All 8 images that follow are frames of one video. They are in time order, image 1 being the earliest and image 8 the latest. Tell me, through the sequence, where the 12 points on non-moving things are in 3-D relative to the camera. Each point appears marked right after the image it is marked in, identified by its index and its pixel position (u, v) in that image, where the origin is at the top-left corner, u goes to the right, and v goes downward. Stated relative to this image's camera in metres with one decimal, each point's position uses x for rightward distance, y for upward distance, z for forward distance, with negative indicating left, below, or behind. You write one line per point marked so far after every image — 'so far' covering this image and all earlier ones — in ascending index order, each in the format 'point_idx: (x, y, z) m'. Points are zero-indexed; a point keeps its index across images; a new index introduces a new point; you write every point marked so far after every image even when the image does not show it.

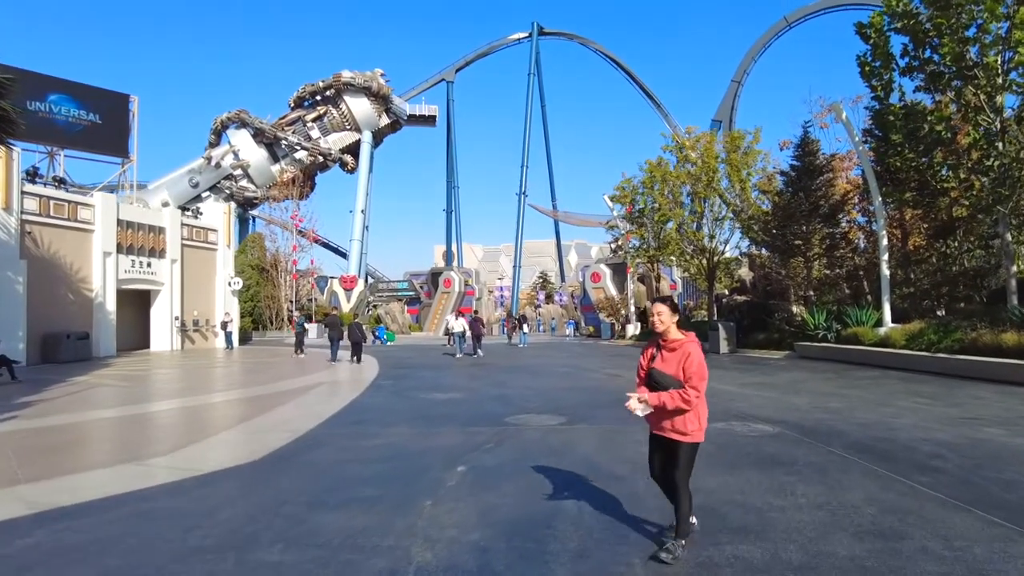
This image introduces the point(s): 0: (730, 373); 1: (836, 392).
0: (+4.9, -1.9, +18.2) m
1: (+5.5, -1.8, +13.8) m
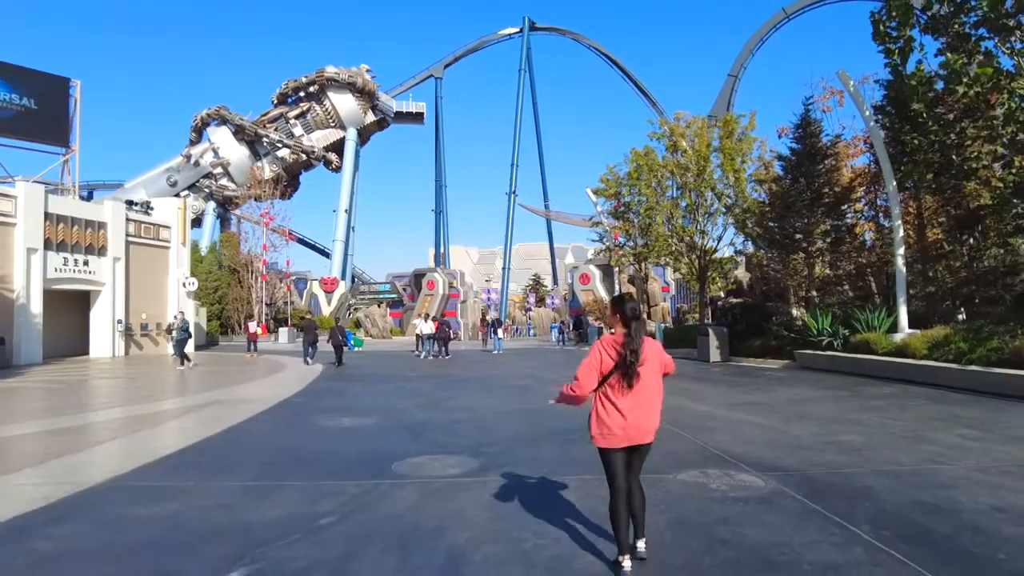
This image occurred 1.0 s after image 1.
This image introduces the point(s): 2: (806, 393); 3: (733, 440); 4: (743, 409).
0: (+3.8, -1.9, +15.0) m
1: (+4.4, -1.7, +10.5) m
2: (+4.9, -1.7, +13.5) m
3: (+2.5, -1.7, +9.2) m
4: (+3.4, -1.8, +12.1) m
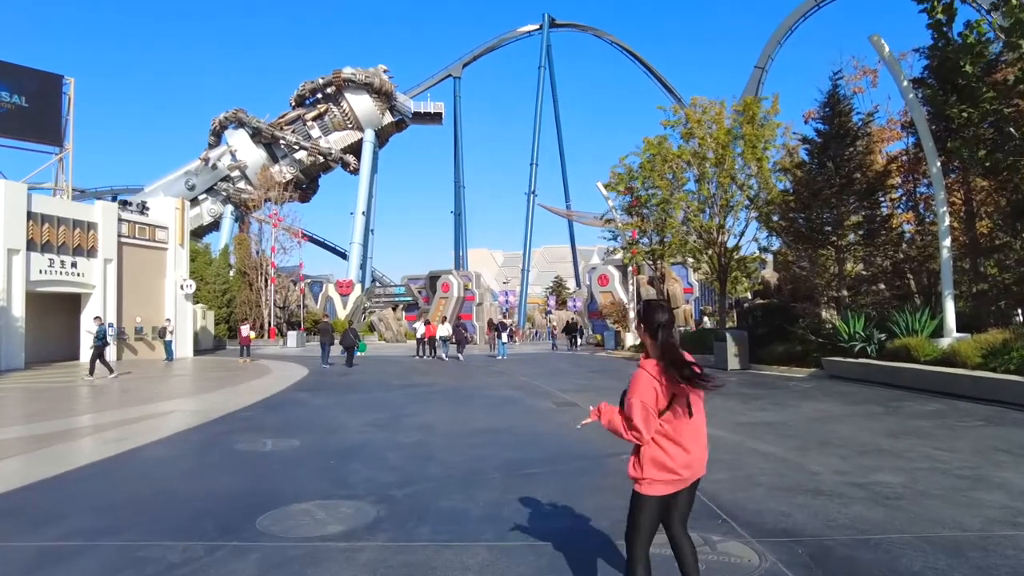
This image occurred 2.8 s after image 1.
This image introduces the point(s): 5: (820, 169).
0: (+3.4, -1.8, +12.7) m
1: (+3.8, -1.6, +8.2) m
2: (+4.4, -1.7, +11.1) m
3: (+1.9, -1.7, +7.0) m
4: (+2.9, -1.7, +9.8) m
5: (+7.2, +2.8, +19.2) m
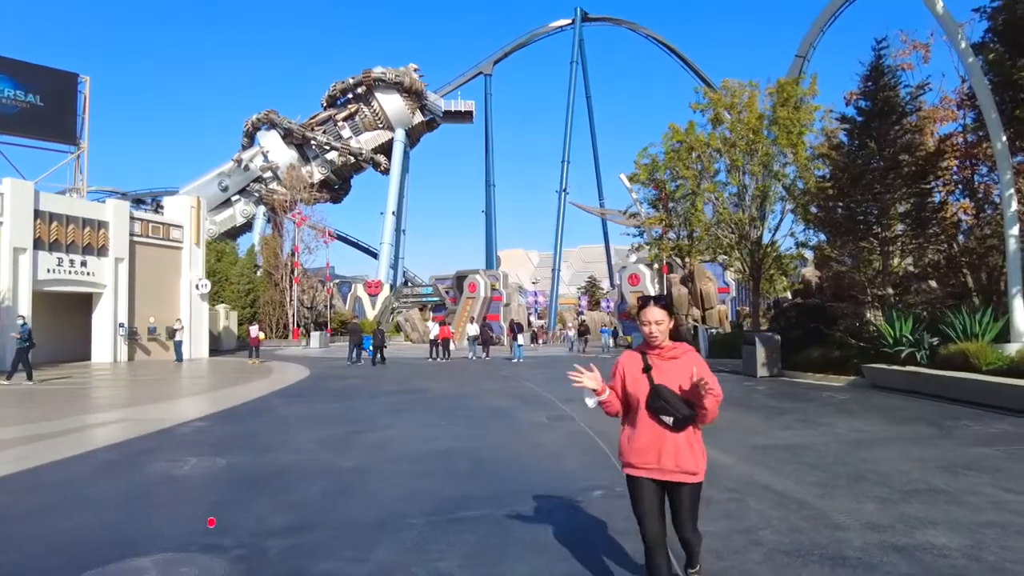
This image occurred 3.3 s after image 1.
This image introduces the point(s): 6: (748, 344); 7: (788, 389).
0: (+3.1, -1.7, +10.8) m
1: (+3.3, -1.5, +6.3) m
2: (+4.1, -1.6, +9.1) m
3: (+1.3, -1.6, +5.1) m
4: (+2.5, -1.7, +7.9) m
5: (+7.3, +2.9, +17.0) m
6: (+5.2, -1.2, +18.0) m
7: (+5.1, -1.8, +14.9) m
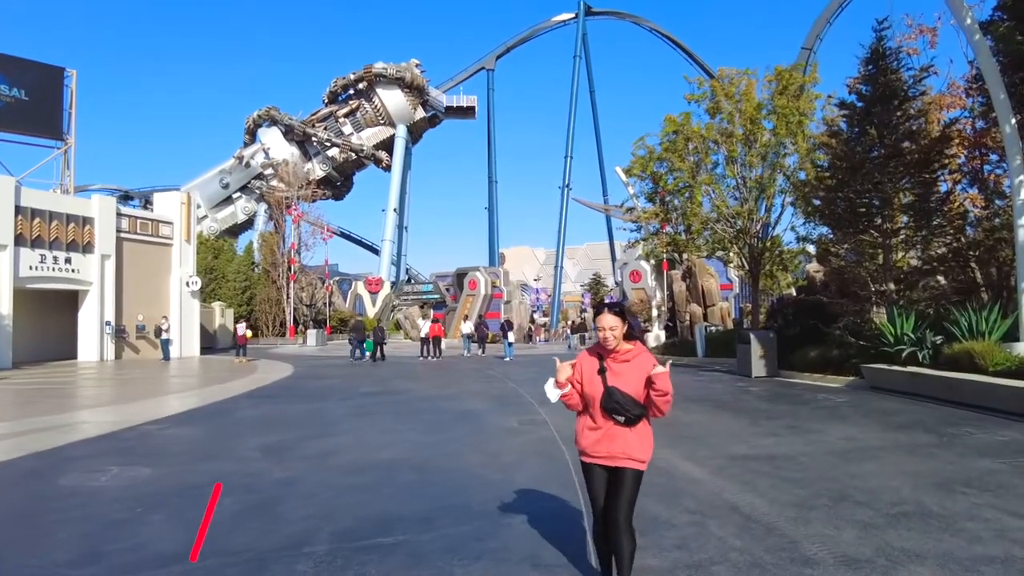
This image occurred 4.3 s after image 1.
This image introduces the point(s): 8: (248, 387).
0: (+2.7, -1.7, +9.9) m
1: (+2.8, -1.5, +5.4) m
2: (+3.6, -1.5, +8.2) m
3: (+0.8, -1.5, +4.3) m
4: (+2.0, -1.6, +7.0) m
5: (+6.9, +3.0, +16.1) m
6: (+4.9, -1.1, +17.2) m
7: (+4.7, -1.8, +14.0) m
8: (-6.5, -2.5, +19.6) m
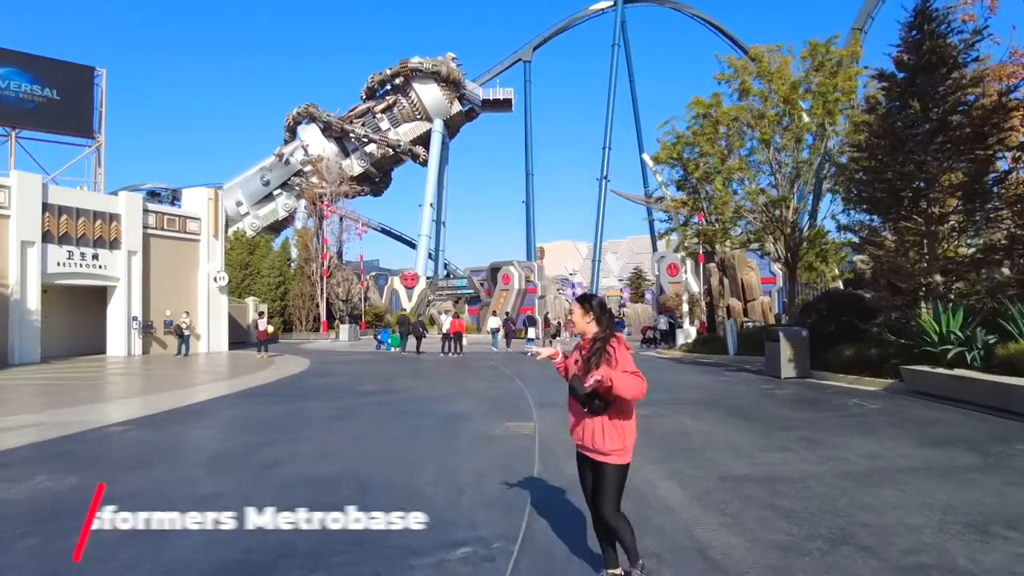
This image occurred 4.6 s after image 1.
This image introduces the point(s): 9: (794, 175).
0: (+2.4, -1.6, +8.7) m
1: (+2.3, -1.4, +4.1) m
2: (+3.2, -1.4, +6.9) m
3: (+0.2, -1.4, +3.1) m
4: (+1.6, -1.5, +5.8) m
5: (+7.0, +3.1, +14.5) m
6: (+5.0, -1.0, +15.7) m
7: (+4.6, -1.6, +12.6) m
8: (-6.1, -2.3, +18.9) m
9: (+6.9, +2.7, +19.7) m
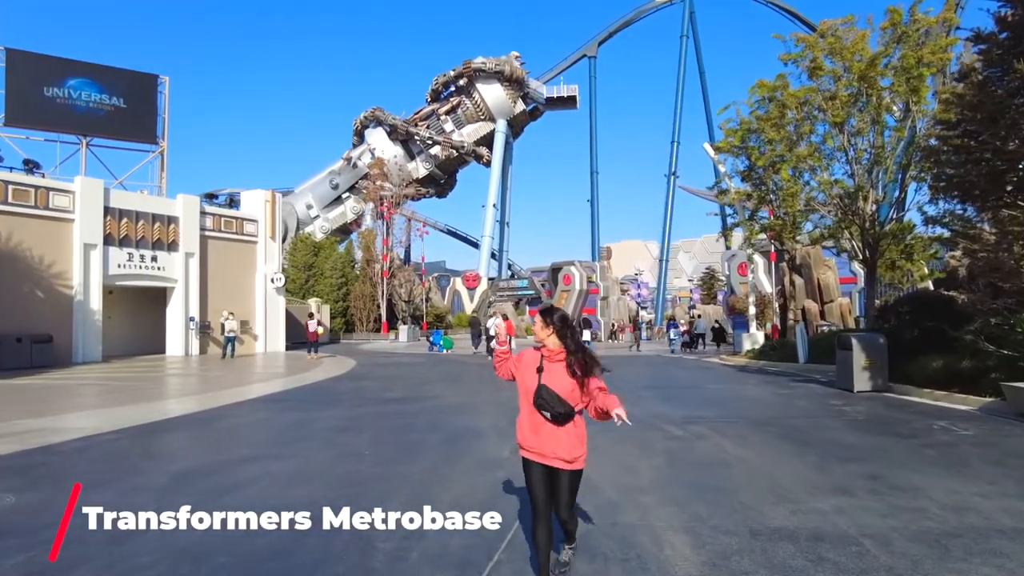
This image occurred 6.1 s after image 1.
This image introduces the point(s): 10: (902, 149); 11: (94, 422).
0: (+2.4, -1.5, +7.0) m
1: (+1.9, -1.4, +2.6) m
2: (+3.1, -1.4, +5.2) m
3: (-0.3, -1.4, +1.8) m
4: (+1.3, -1.5, +4.3) m
5: (+7.6, +3.1, +12.5) m
6: (+5.7, -1.0, +13.9) m
7: (+5.0, -1.6, +10.8) m
8: (-5.2, -2.3, +18.0) m
9: (+7.9, +2.7, +17.6) m
10: (+8.4, +2.9, +17.3) m
11: (-7.1, -2.3, +14.1) m
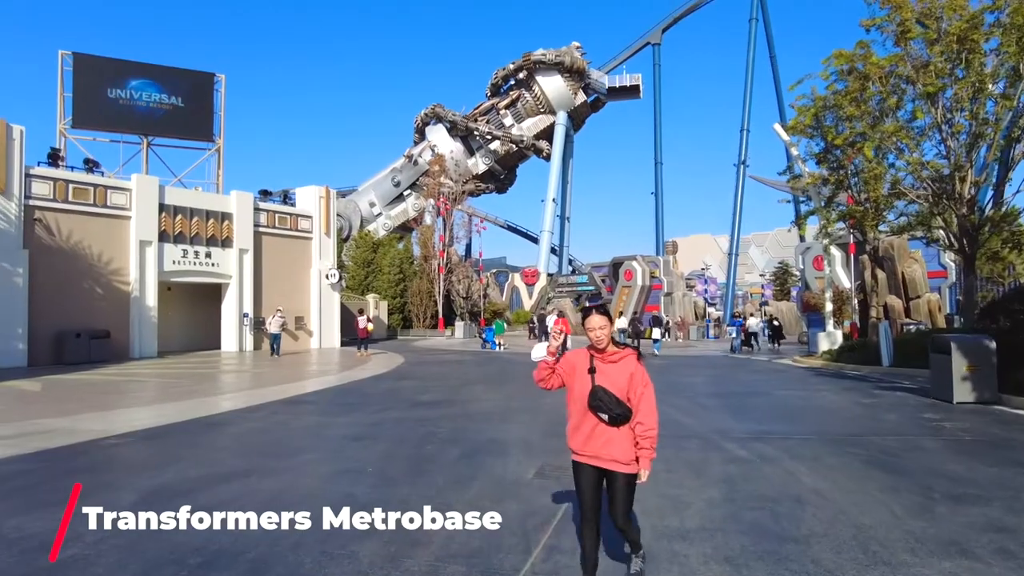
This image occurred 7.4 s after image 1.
0: (+2.5, -1.5, +5.5) m
1: (+1.6, -1.3, +1.0) m
2: (+3.0, -1.3, +3.6) m
3: (-0.6, -1.3, +0.4) m
4: (+1.2, -1.4, +2.8) m
5: (+8.1, +3.2, +10.5) m
6: (+6.3, -0.9, +12.0) m
7: (+5.4, -1.5, +9.0) m
8: (-4.2, -2.2, +17.0) m
9: (+8.8, +2.8, +15.5) m
10: (+9.3, +3.1, +15.2) m
11: (-6.4, -2.2, +13.3) m
